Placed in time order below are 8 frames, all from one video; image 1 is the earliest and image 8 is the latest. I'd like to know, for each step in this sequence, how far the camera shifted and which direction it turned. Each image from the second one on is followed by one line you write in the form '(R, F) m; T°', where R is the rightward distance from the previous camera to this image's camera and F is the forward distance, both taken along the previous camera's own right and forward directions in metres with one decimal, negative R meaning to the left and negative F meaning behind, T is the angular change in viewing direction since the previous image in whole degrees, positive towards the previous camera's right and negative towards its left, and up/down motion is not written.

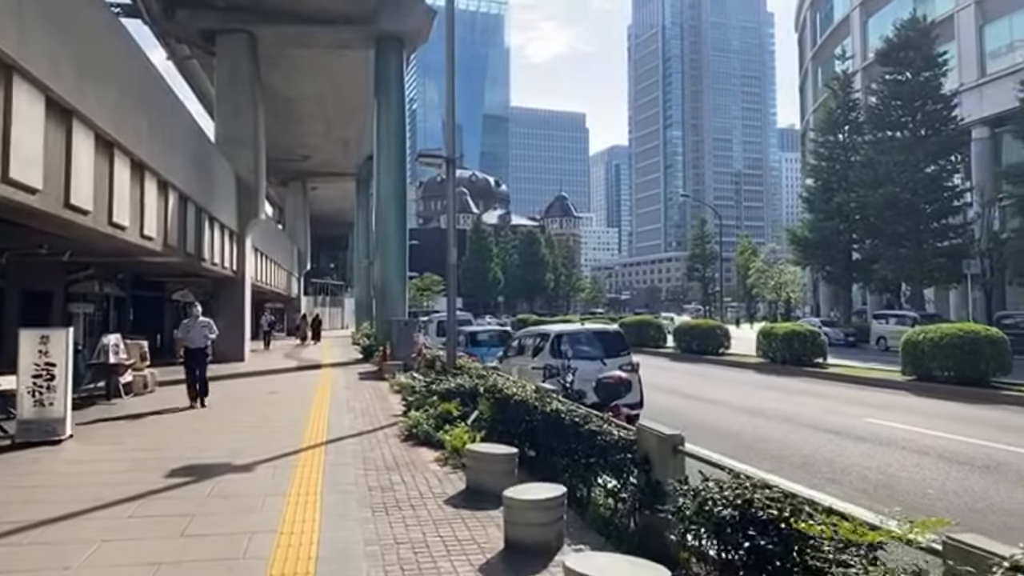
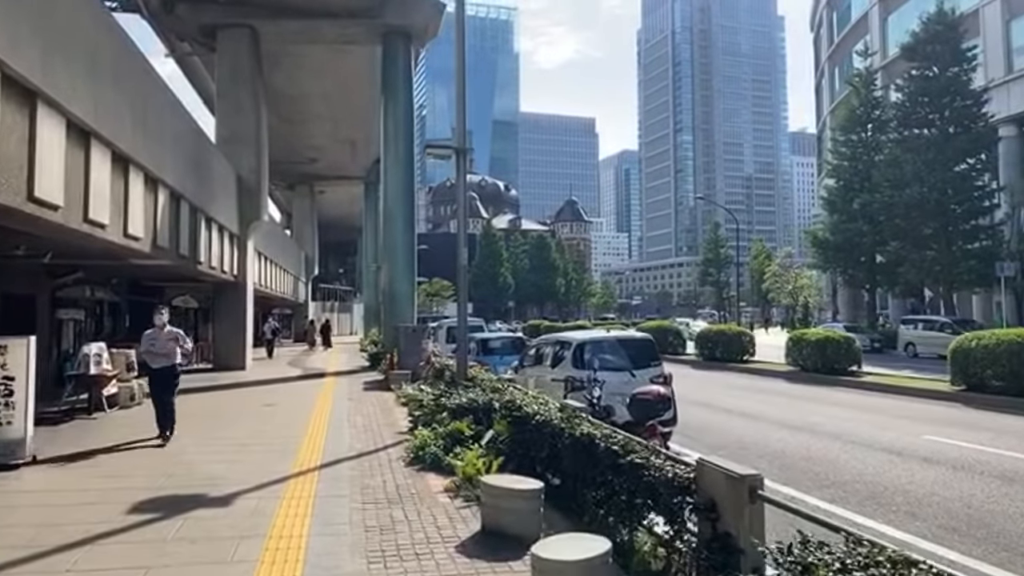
(-0.1, +1.4) m; -1°
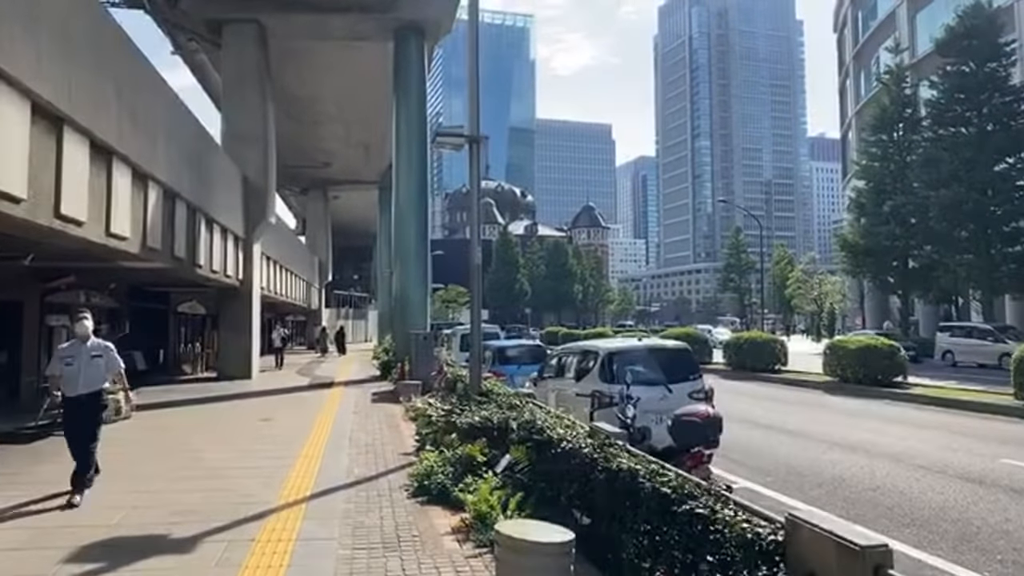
(0.0, +1.4) m; -1°
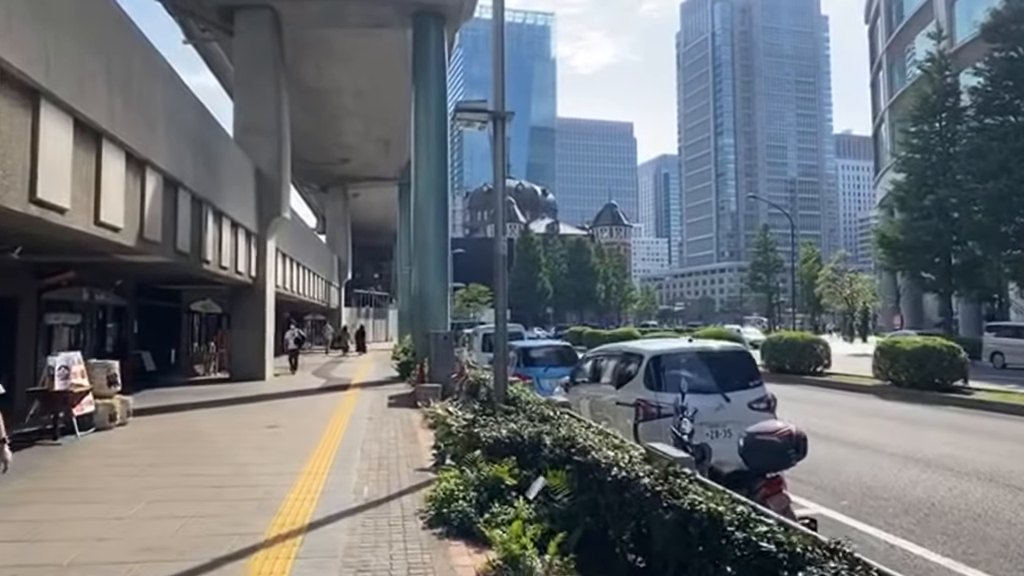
(-0.1, +1.4) m; -2°
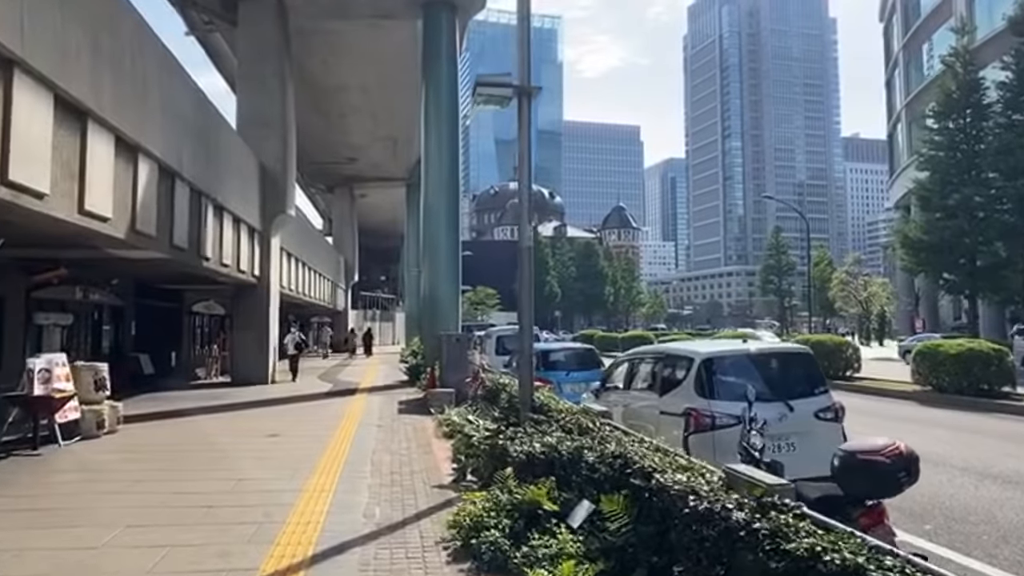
(-0.3, +1.1) m; 0°
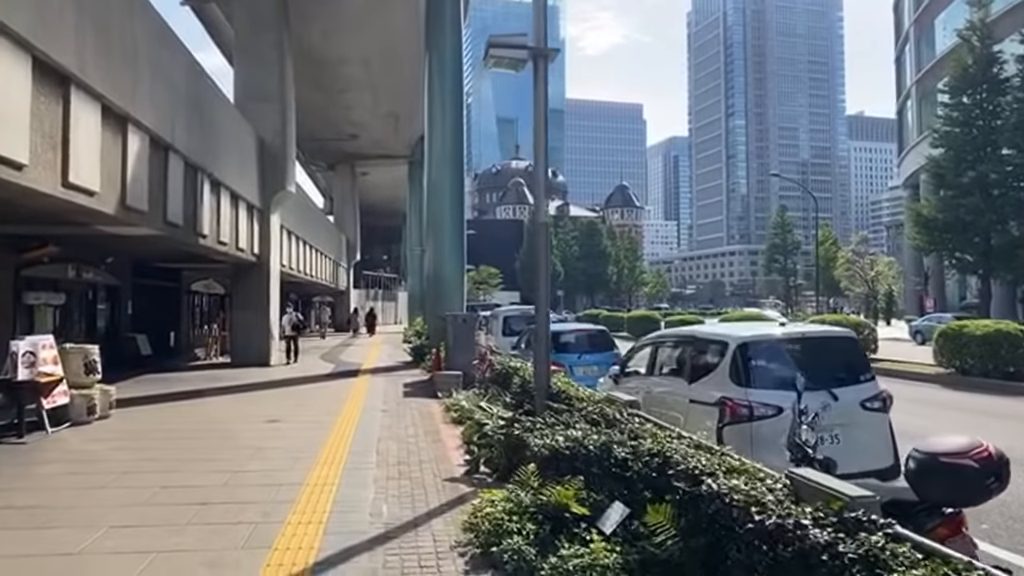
(-0.2, +0.7) m; 0°
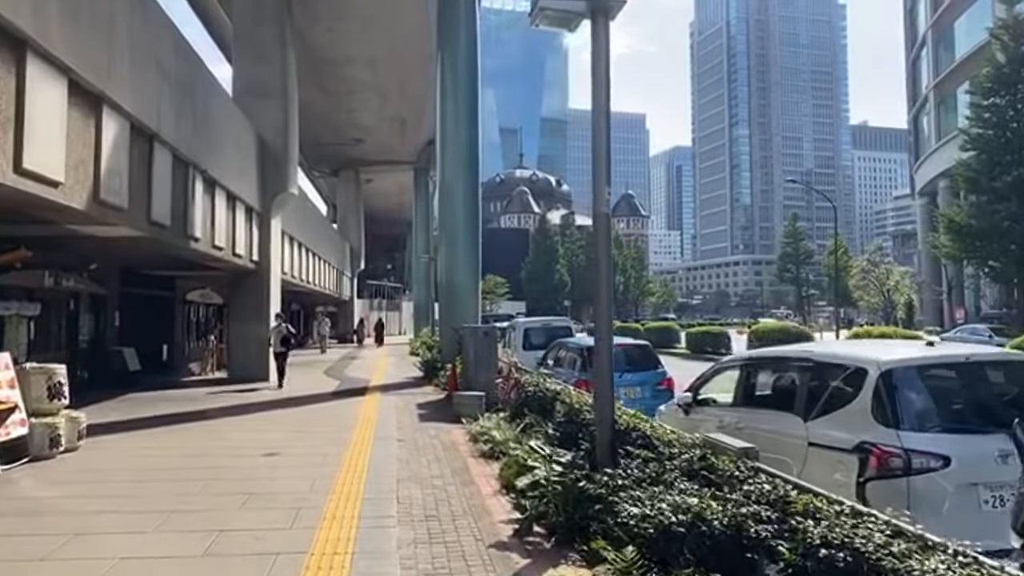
(-0.6, +1.9) m; 0°
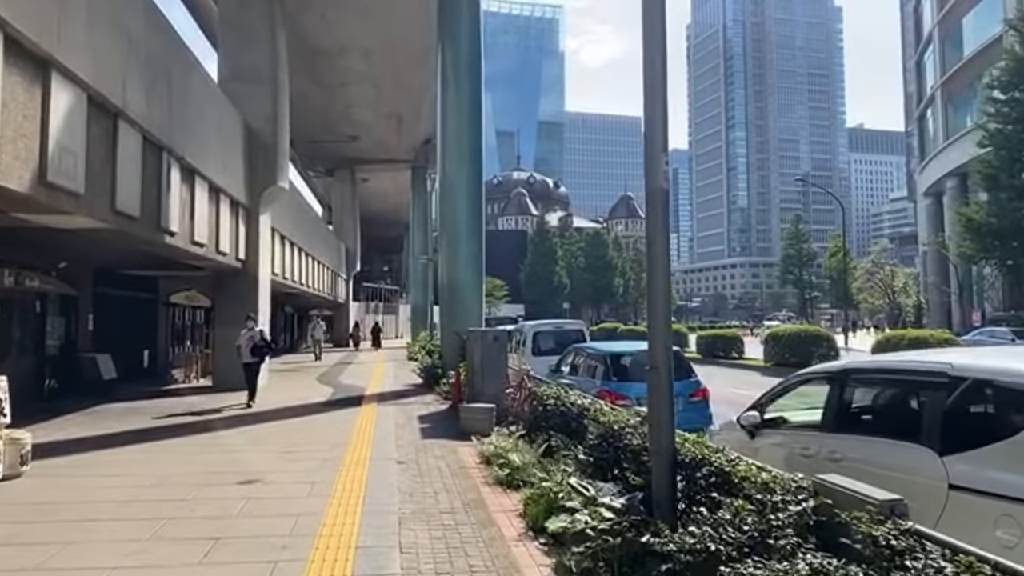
(-0.3, +1.6) m; 0°
